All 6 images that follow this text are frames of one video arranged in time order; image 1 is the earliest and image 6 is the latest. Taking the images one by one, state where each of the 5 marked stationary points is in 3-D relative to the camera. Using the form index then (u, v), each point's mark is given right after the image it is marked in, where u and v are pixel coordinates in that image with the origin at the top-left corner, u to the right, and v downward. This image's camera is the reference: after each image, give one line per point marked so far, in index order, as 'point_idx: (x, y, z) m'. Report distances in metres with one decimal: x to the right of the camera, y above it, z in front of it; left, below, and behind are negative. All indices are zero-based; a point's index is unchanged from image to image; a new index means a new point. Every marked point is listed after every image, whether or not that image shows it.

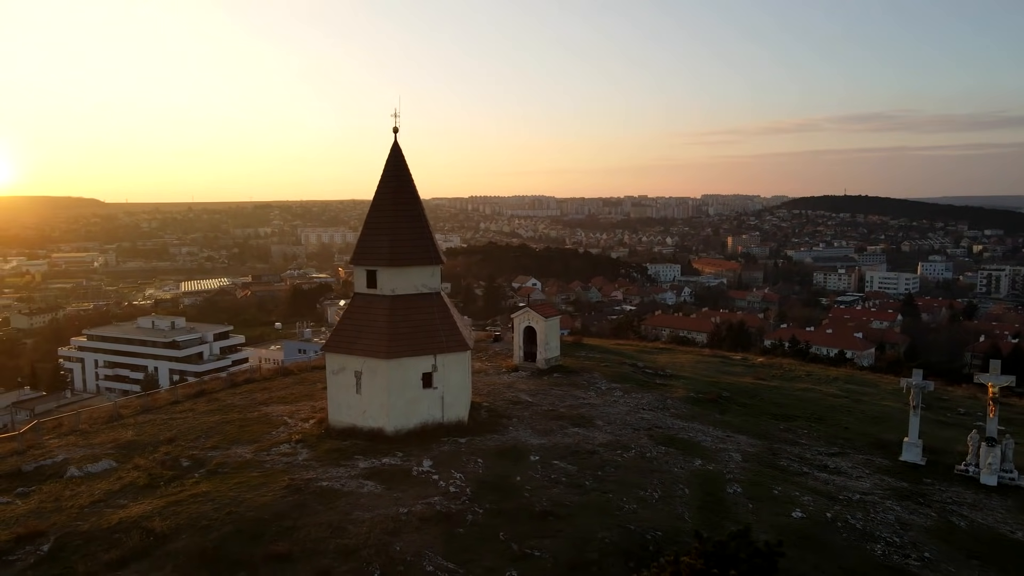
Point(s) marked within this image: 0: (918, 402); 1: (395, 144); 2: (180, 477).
0: (+9.3, -2.6, +14.9) m
1: (-2.7, +3.3, +15.0) m
2: (-6.4, -3.6, +12.5) m
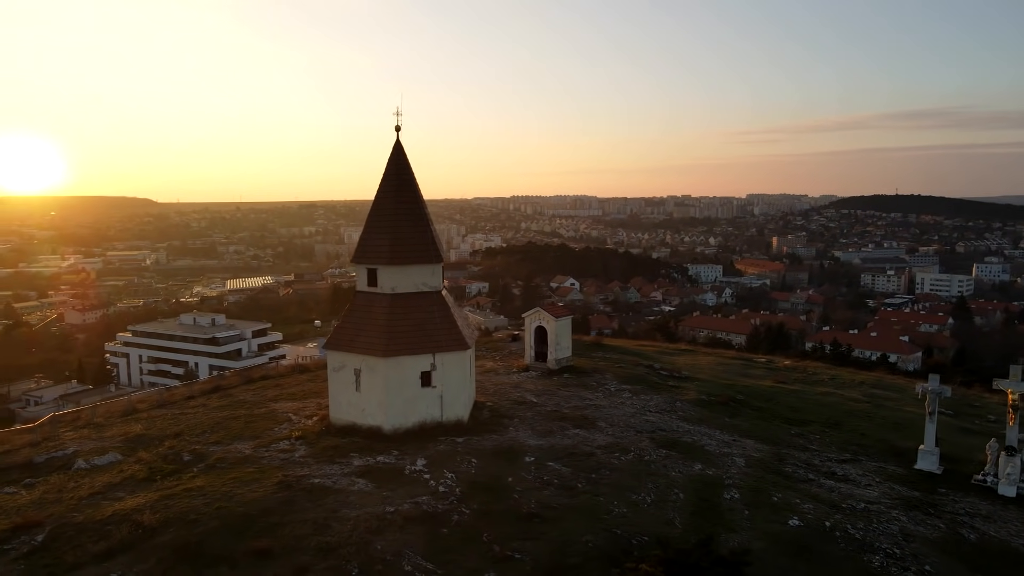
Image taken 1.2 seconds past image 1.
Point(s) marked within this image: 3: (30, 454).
0: (+9.3, -2.6, +14.3) m
1: (-2.6, +3.4, +15.0) m
2: (-6.5, -3.6, +12.6) m
3: (-11.1, -3.8, +14.9) m
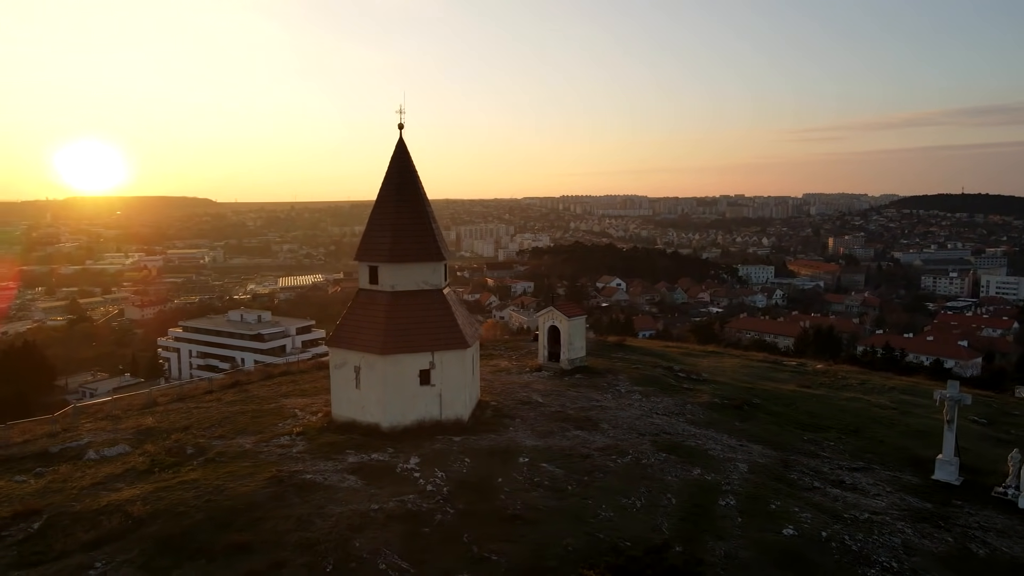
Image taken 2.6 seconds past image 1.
0: (+9.3, -2.7, +13.6) m
1: (-2.6, +3.4, +15.0) m
2: (-6.6, -3.5, +12.9) m
3: (-11.0, -3.7, +15.4) m
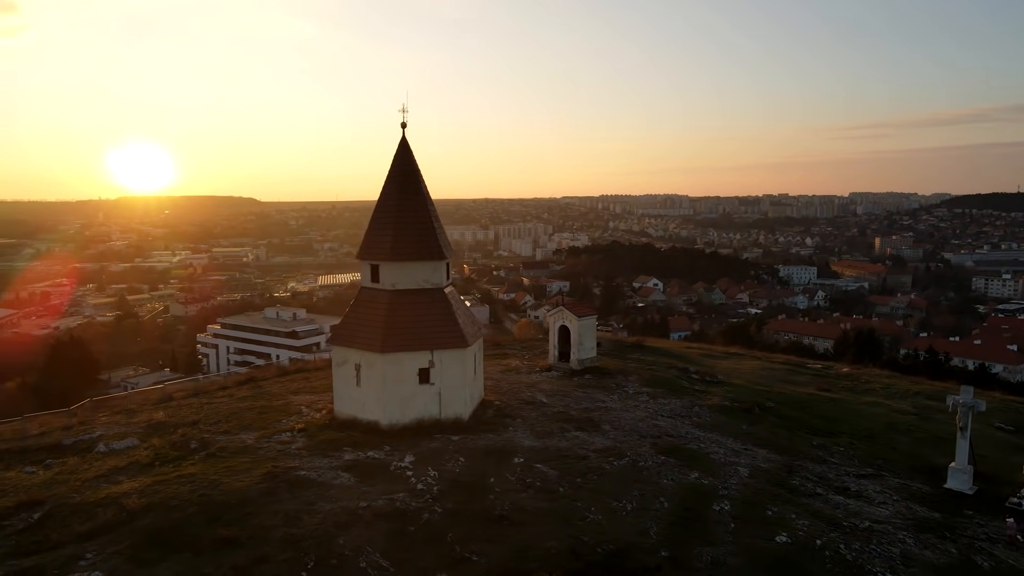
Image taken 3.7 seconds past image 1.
0: (+9.2, -2.7, +13.1) m
1: (-2.5, +3.4, +15.1) m
2: (-6.7, -3.4, +13.1) m
3: (-11.0, -3.6, +15.8) m
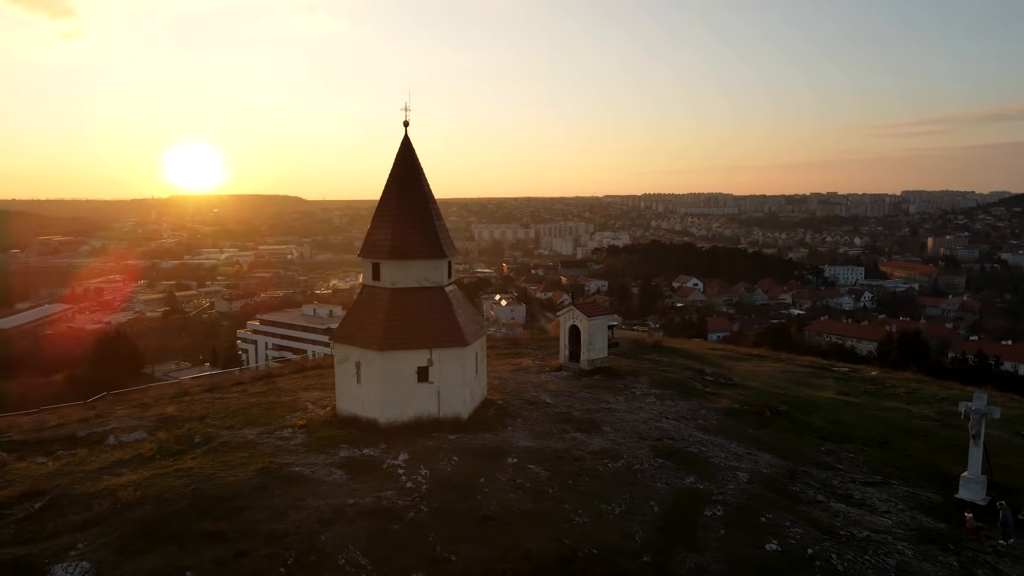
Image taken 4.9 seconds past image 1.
0: (+9.1, -2.8, +12.6) m
1: (-2.5, +3.5, +15.1) m
2: (-6.8, -3.4, +13.4) m
3: (-11.0, -3.5, +16.3) m
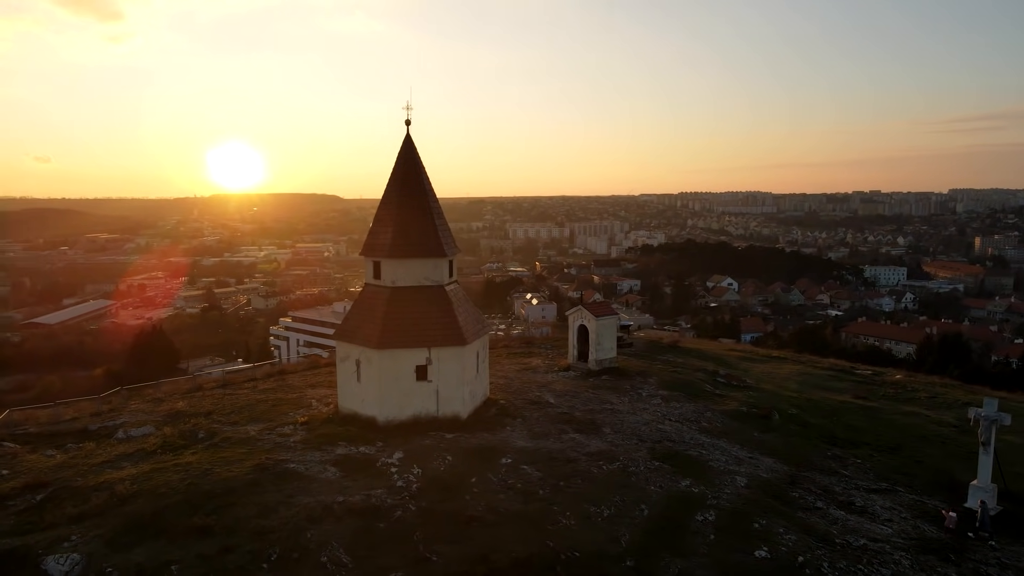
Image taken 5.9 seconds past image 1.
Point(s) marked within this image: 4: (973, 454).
0: (+9.0, -2.8, +12.2) m
1: (-2.4, +3.5, +15.2) m
2: (-6.8, -3.3, +13.6) m
3: (-10.9, -3.5, +16.7) m
4: (+11.1, -4.0, +15.7) m
